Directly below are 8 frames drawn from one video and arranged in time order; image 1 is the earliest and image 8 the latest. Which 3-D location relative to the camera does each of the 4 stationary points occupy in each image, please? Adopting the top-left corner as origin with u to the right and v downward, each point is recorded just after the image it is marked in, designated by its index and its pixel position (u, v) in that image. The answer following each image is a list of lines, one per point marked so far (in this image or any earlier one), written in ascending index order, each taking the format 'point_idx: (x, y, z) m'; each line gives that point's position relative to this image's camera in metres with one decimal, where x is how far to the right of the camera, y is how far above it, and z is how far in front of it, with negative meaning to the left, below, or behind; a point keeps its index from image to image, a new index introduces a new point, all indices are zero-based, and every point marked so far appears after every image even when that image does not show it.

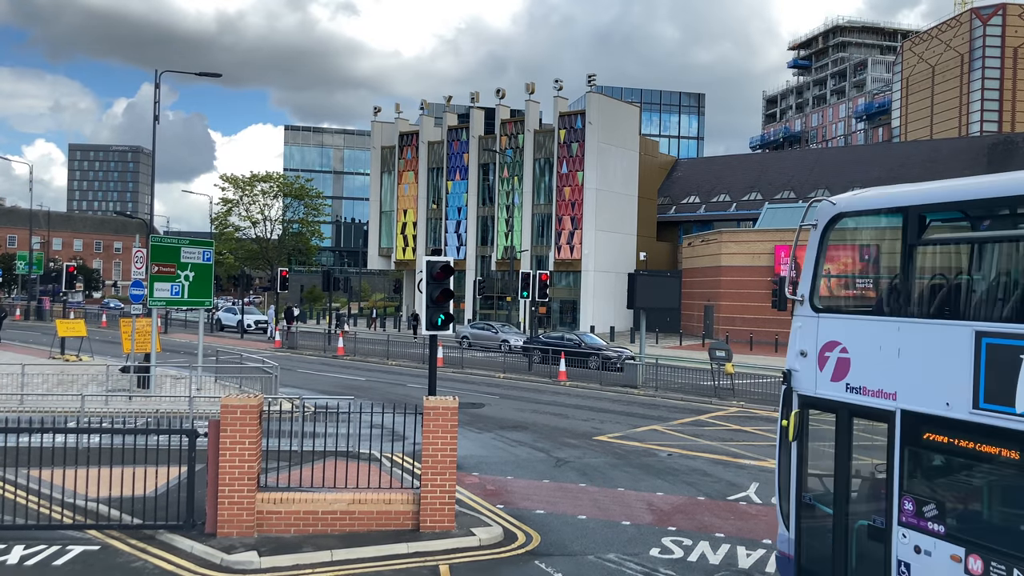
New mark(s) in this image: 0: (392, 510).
0: (-1.3, -2.3, +9.3) m
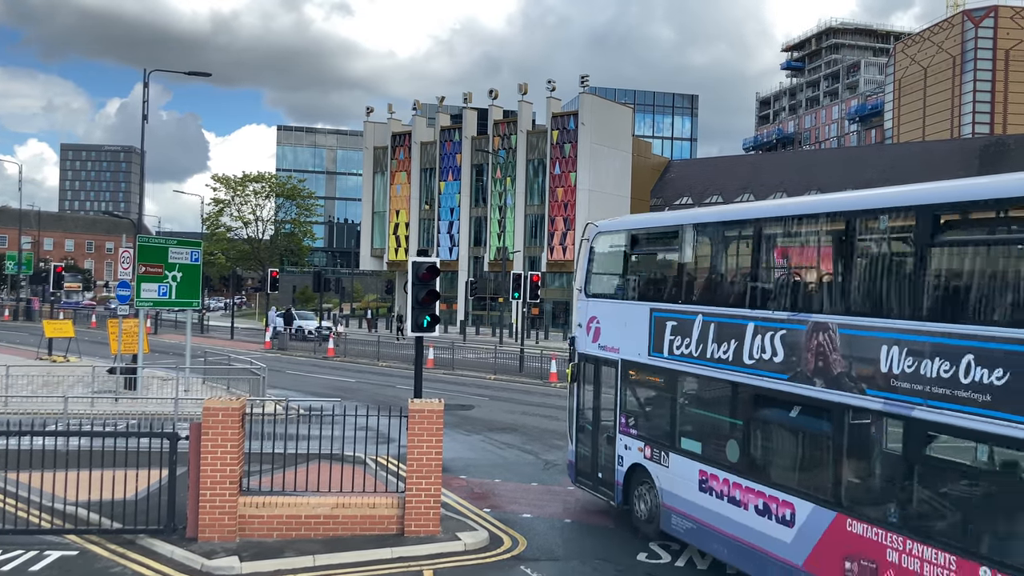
0: (-1.4, -2.3, +9.2) m
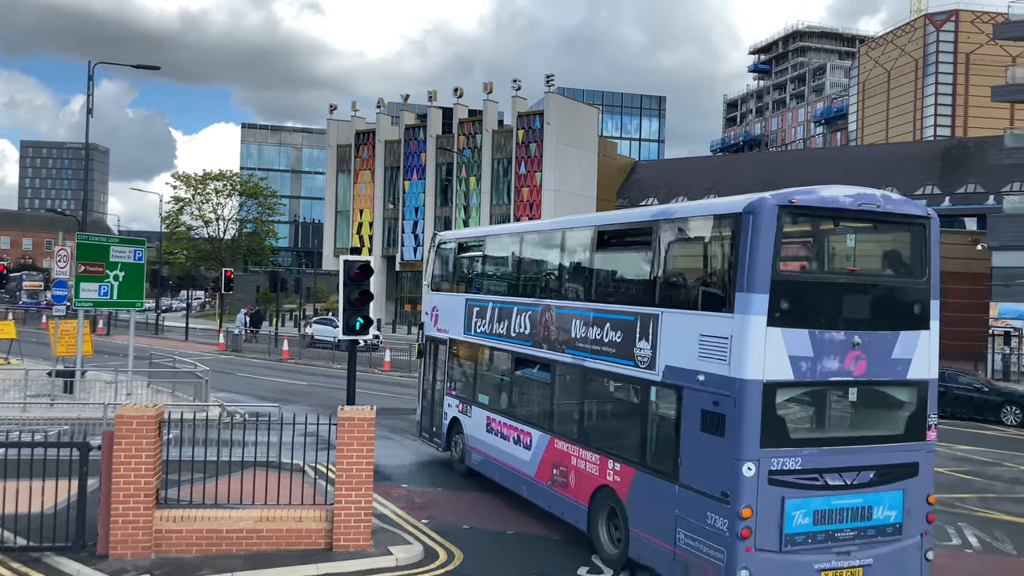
0: (-2.0, -2.3, +8.7) m
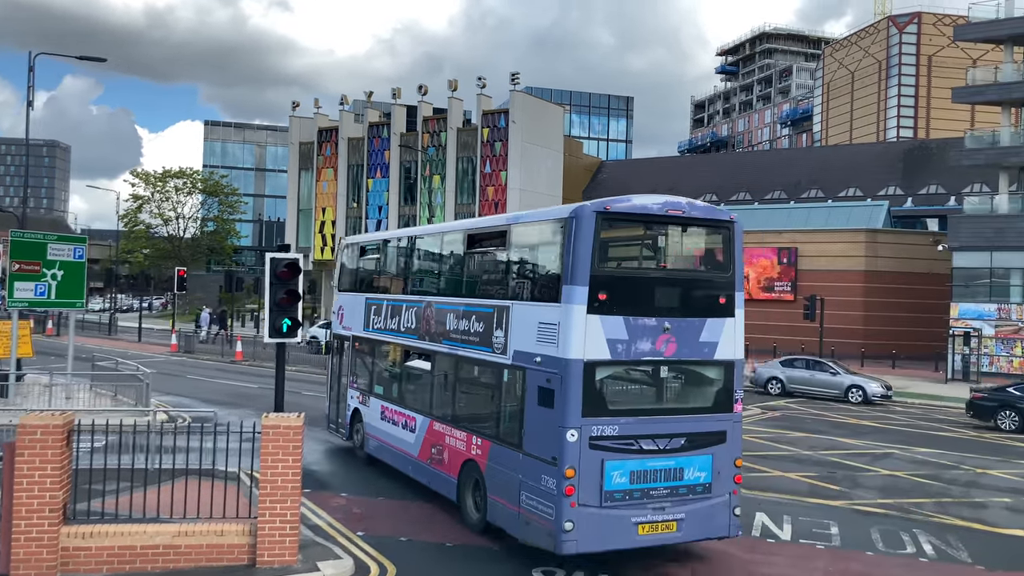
0: (-2.6, -2.3, +8.2) m
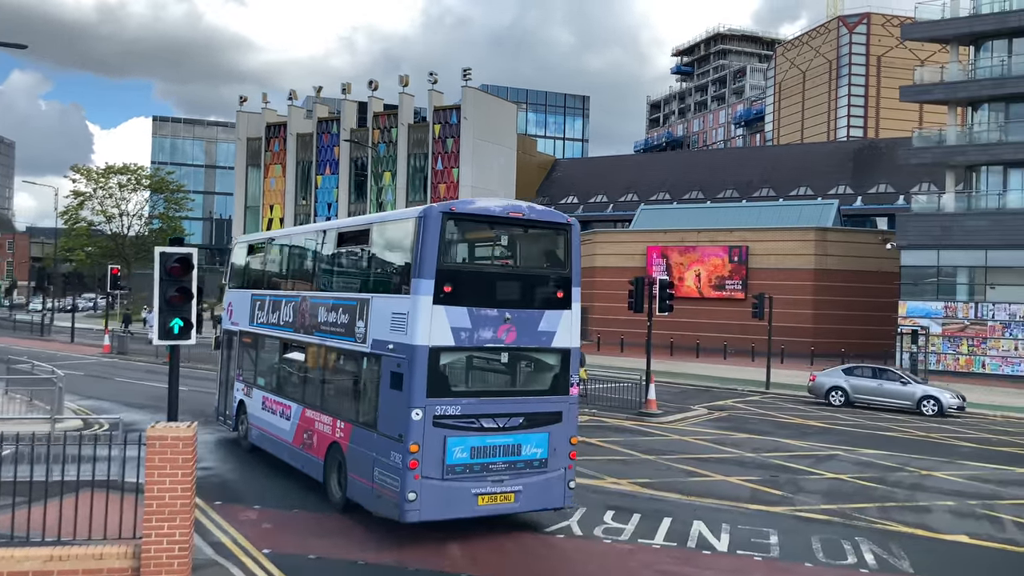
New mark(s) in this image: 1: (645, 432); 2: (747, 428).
0: (-3.3, -2.3, +7.4) m
1: (+2.4, -2.7, +16.6) m
2: (+4.6, -2.7, +17.5) m
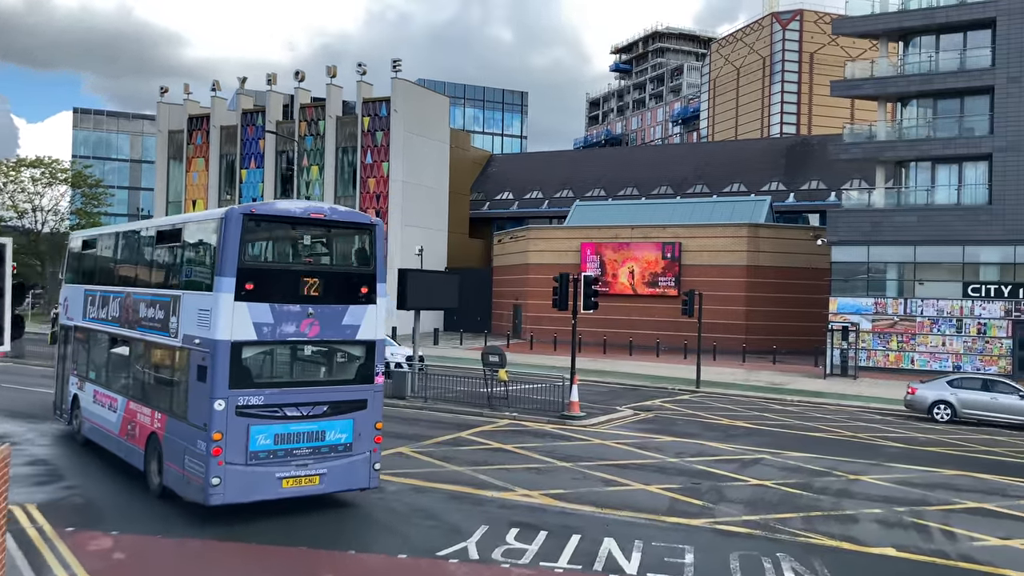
0: (-4.3, -2.3, +6.2) m
1: (+0.9, -2.6, +15.8) m
2: (+3.0, -2.6, +16.7) m
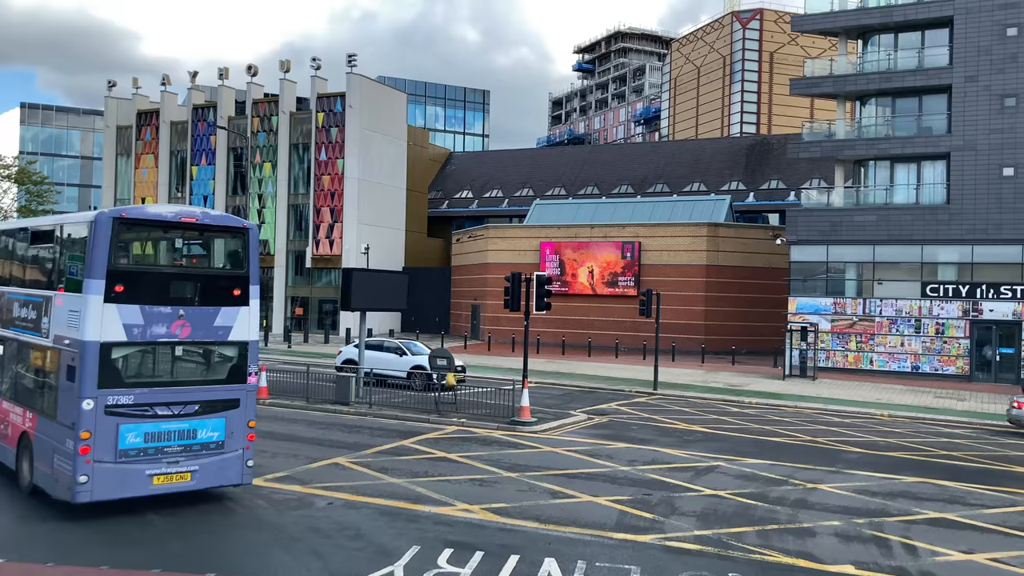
0: (-4.8, -2.3, +5.2) m
1: (0.0, -2.6, +15.0) m
2: (+2.0, -2.6, +16.1) m
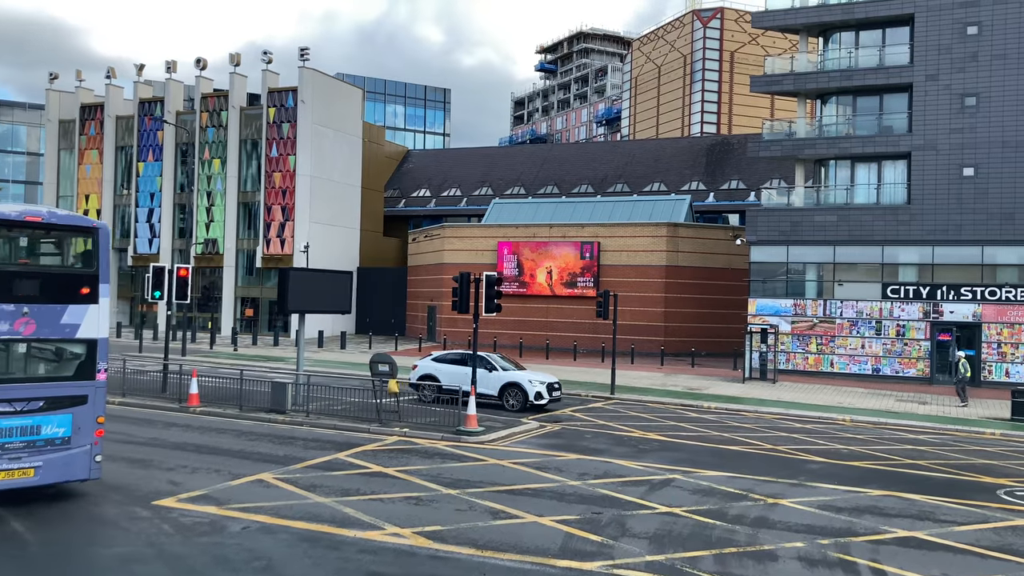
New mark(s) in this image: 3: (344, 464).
0: (-5.3, -2.3, +4.0) m
1: (-0.9, -2.6, +14.0) m
2: (+1.1, -2.7, +15.2) m
3: (-2.5, -2.6, +13.3) m
